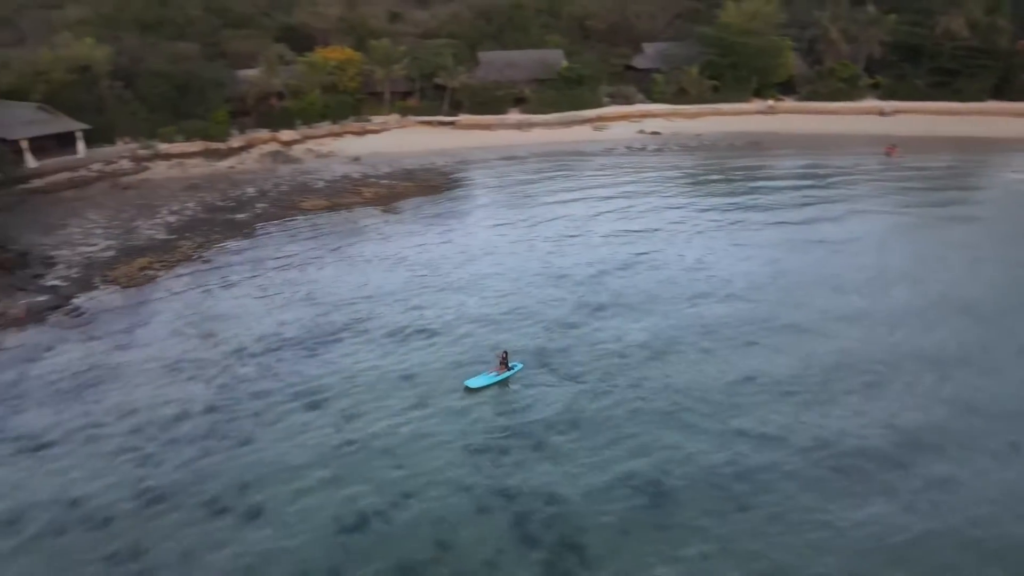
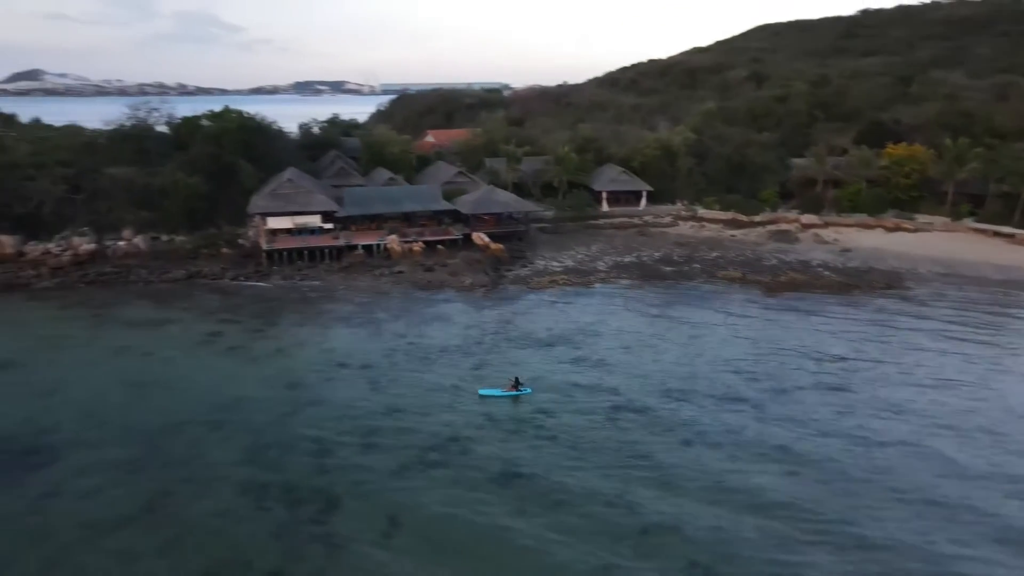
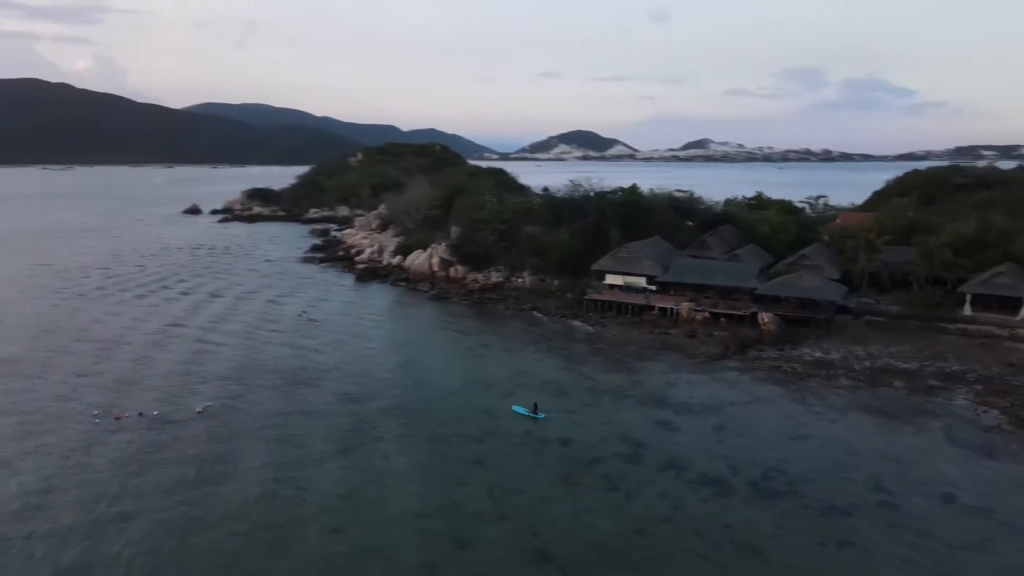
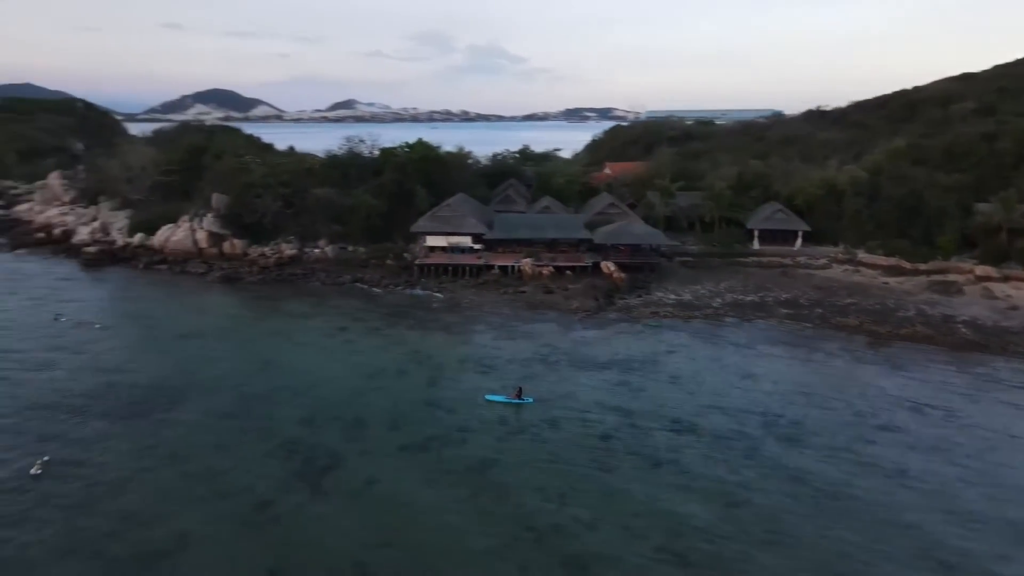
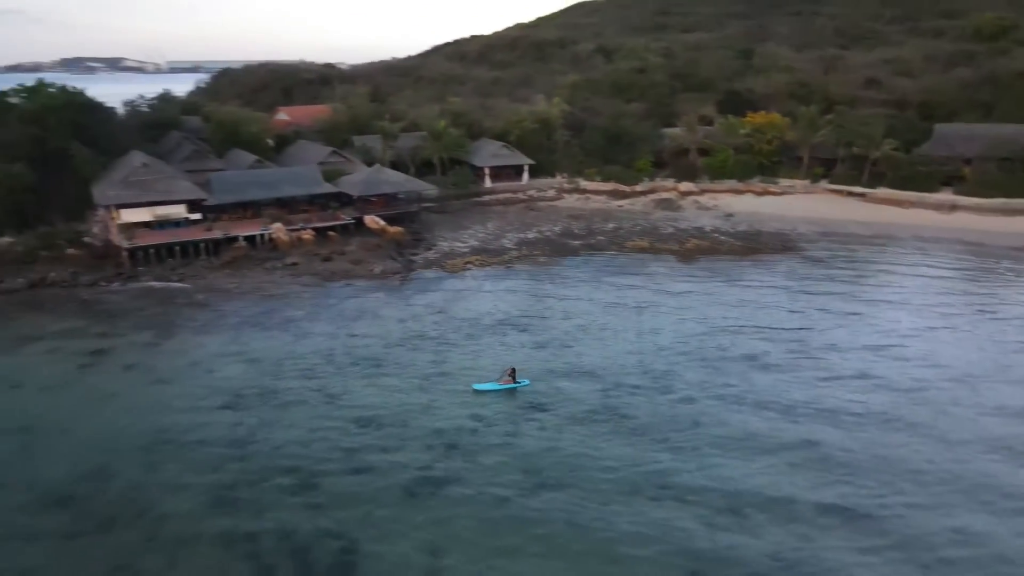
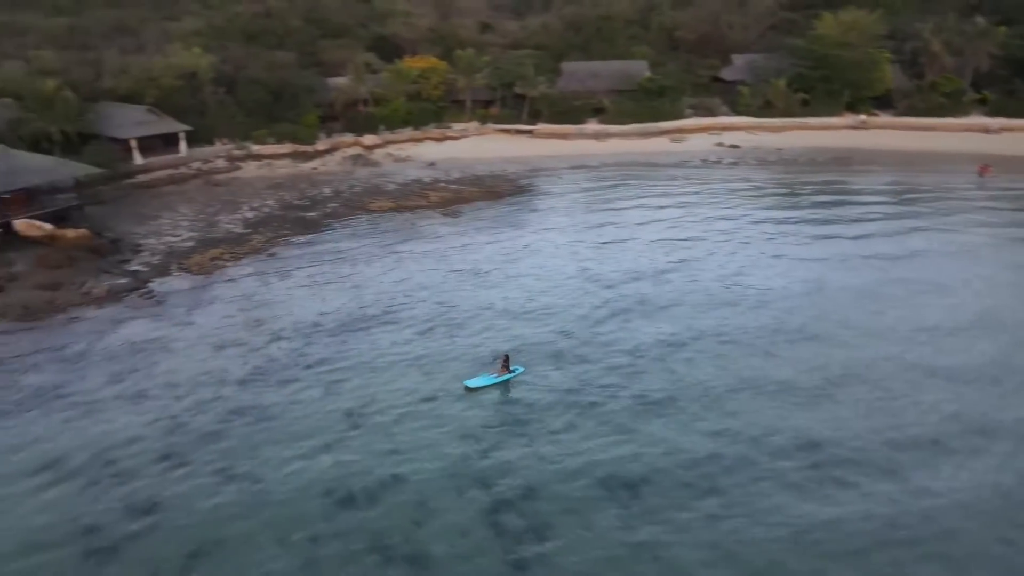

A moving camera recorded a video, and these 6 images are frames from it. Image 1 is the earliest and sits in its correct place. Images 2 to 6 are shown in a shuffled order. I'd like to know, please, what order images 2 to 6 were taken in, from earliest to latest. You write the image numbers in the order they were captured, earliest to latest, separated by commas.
6, 5, 2, 4, 3
